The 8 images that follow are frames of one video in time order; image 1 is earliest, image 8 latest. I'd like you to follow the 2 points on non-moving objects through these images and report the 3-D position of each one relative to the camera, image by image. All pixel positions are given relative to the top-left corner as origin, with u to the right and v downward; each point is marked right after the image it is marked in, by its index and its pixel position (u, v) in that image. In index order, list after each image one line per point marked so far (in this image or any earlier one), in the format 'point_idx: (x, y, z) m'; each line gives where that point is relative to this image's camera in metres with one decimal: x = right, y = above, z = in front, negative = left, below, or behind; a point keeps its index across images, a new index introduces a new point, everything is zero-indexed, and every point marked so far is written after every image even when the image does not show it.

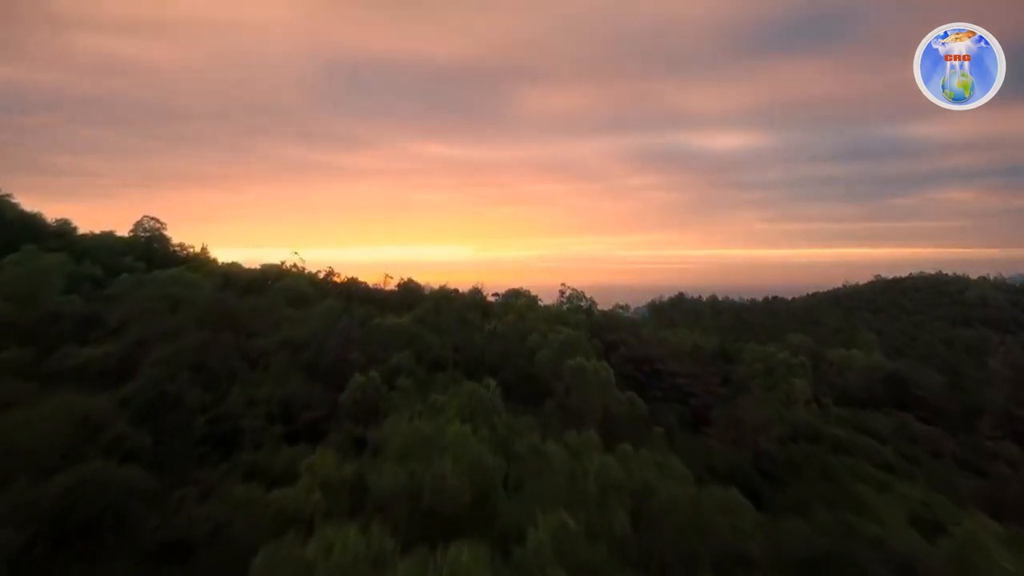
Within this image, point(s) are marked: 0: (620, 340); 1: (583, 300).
0: (+1.2, -0.6, +12.9) m
1: (+1.0, -0.3, +16.5) m
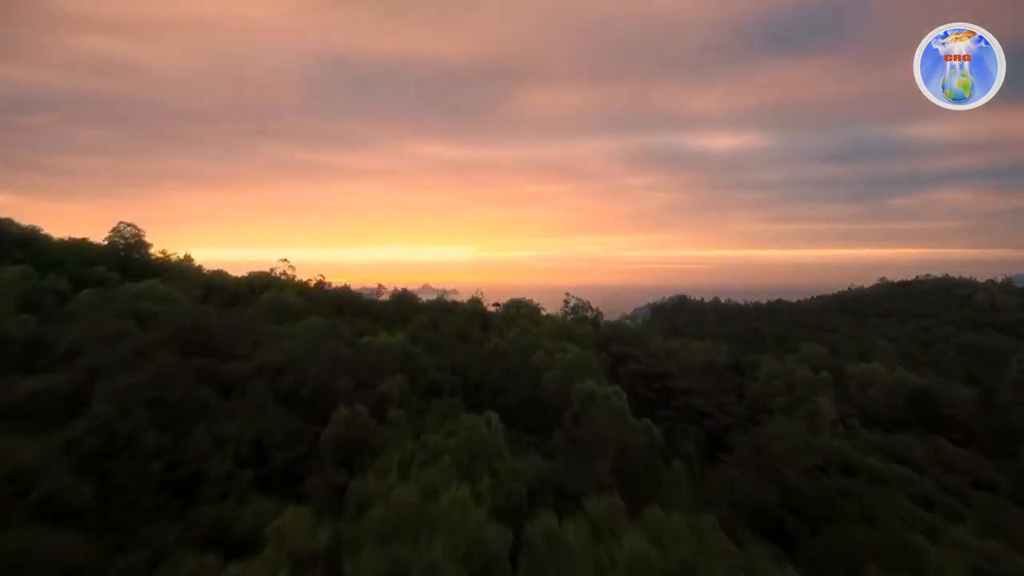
0: (+1.3, -0.7, +12.1) m
1: (+1.0, -0.4, +15.7) m
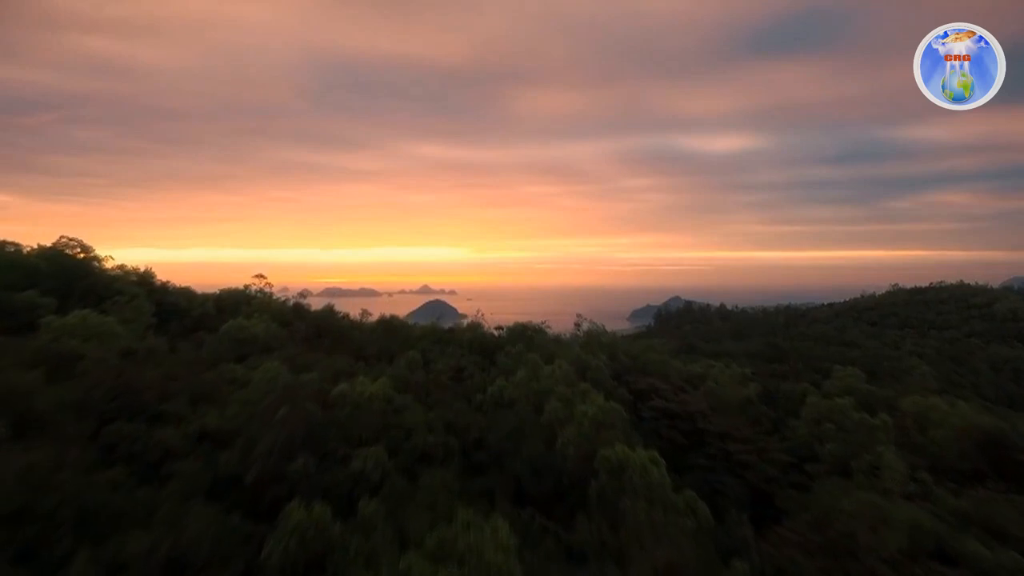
0: (+1.3, -0.9, +10.6) m
1: (+1.1, -0.6, +14.2) m
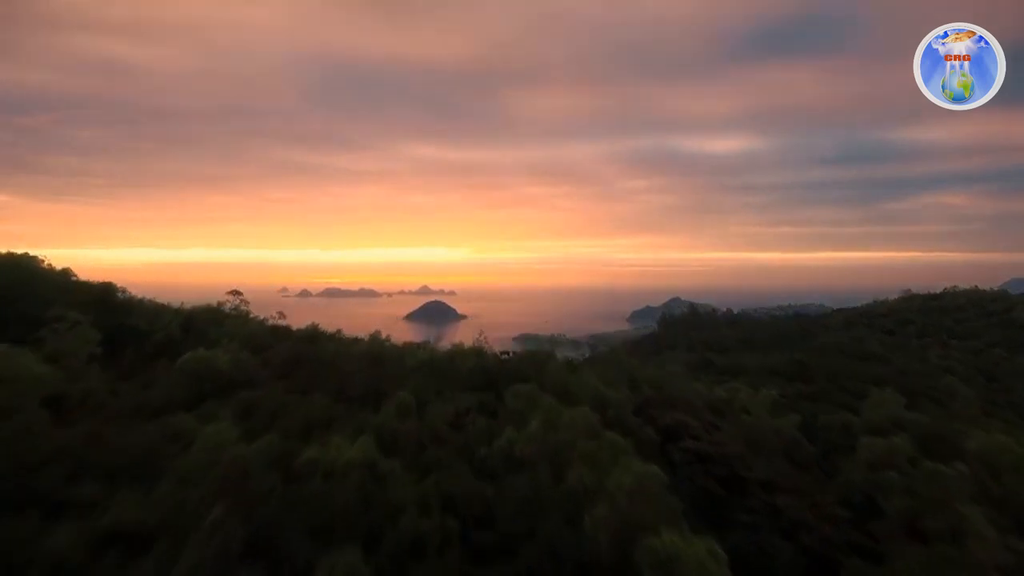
0: (+1.4, -1.1, +9.2) m
1: (+1.2, -0.8, +12.8) m
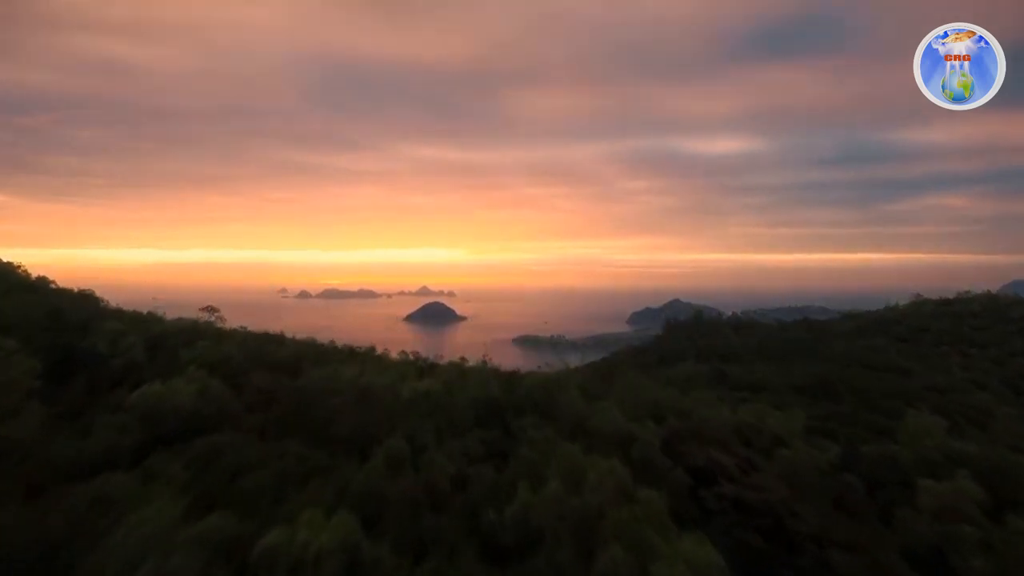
0: (+1.4, -1.3, +8.0) m
1: (+1.2, -1.0, +11.6) m
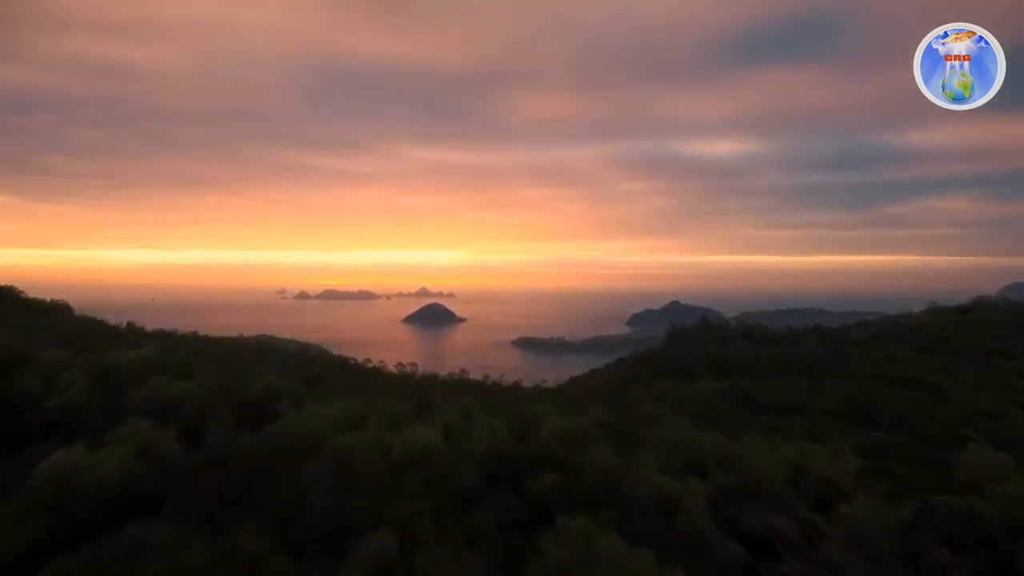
0: (+1.5, -1.4, +6.5) m
1: (+1.3, -1.2, +10.1) m
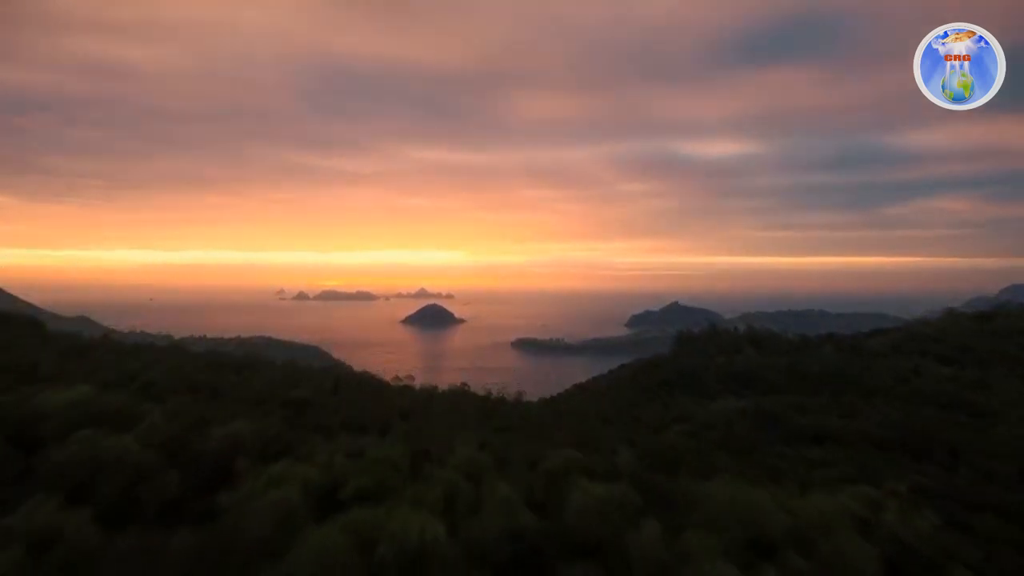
0: (+1.6, -1.6, +5.0) m
1: (+1.4, -1.3, +8.6) m
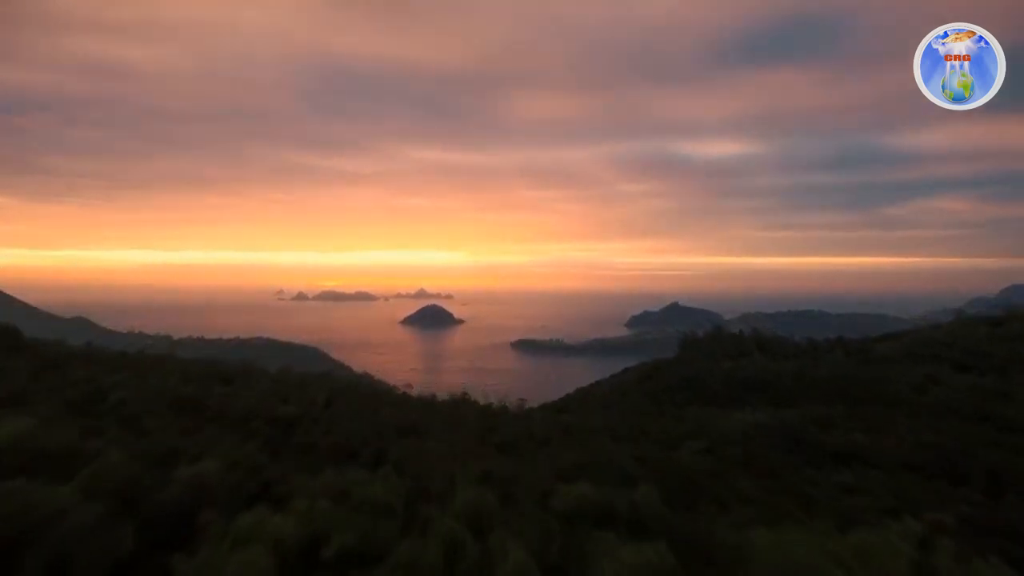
0: (+1.7, -1.7, +4.0) m
1: (+1.5, -1.4, +7.6) m
